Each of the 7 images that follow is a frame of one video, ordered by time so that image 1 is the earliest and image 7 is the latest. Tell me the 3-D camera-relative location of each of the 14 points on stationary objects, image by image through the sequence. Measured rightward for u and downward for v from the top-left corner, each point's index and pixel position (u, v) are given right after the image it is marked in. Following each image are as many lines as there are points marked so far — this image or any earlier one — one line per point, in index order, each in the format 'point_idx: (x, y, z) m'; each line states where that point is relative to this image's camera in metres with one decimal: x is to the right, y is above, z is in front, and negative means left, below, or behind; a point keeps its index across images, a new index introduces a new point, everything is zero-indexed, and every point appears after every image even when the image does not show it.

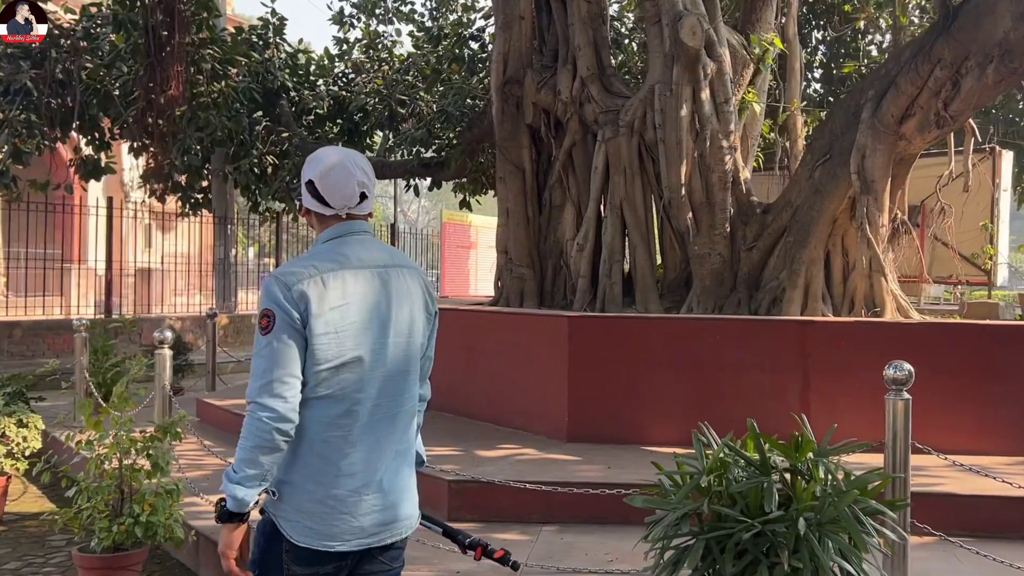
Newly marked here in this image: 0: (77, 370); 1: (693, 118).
0: (-3.4, -0.6, +6.8) m
1: (+1.5, +1.4, +7.2) m
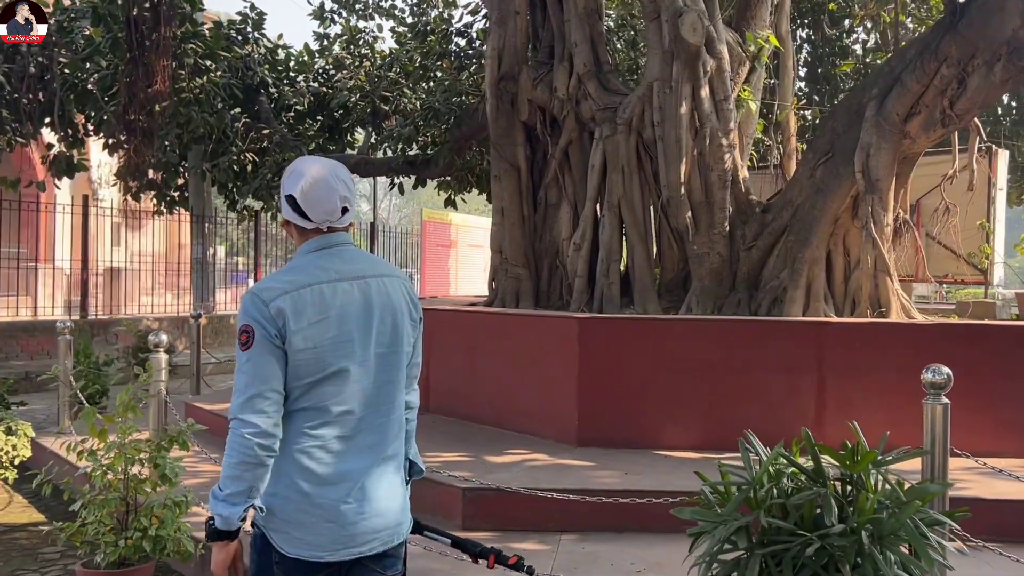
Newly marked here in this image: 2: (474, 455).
0: (-3.4, -0.6, +6.6) m
1: (+1.5, +1.4, +7.1) m
2: (-0.2, -0.9, +4.8) m
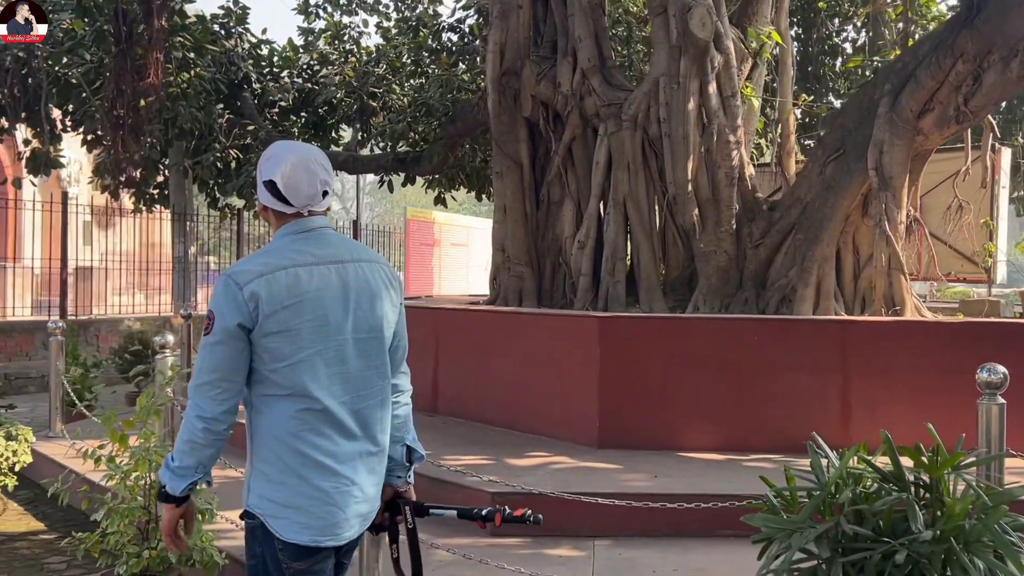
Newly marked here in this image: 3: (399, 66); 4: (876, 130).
0: (-3.3, -0.6, +6.4) m
1: (+1.5, +1.4, +7.0) m
2: (-0.1, -0.9, +4.7) m
3: (-1.8, +3.4, +13.5) m
4: (+2.6, +1.1, +6.2) m
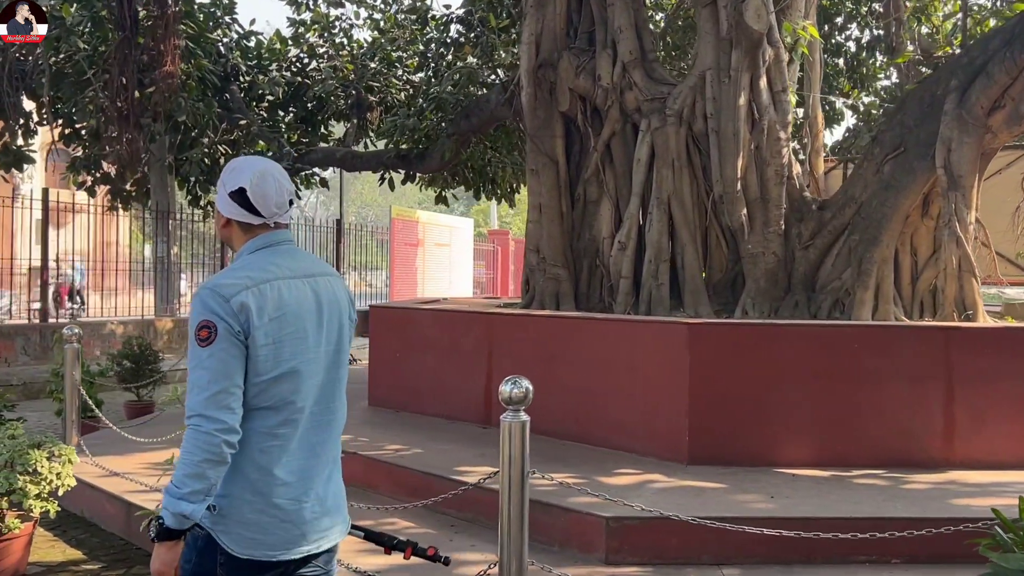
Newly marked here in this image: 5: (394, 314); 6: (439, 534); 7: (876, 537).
0: (-3.0, -0.7, +5.9) m
1: (+1.8, +1.4, +6.7) m
2: (+0.3, -0.9, +4.4) m
3: (-1.8, +3.4, +13.0) m
4: (+2.9, +1.1, +6.0) m
5: (-0.9, -0.2, +6.5) m
6: (-0.3, -1.1, +4.1) m
7: (+1.5, -1.0, +3.6) m
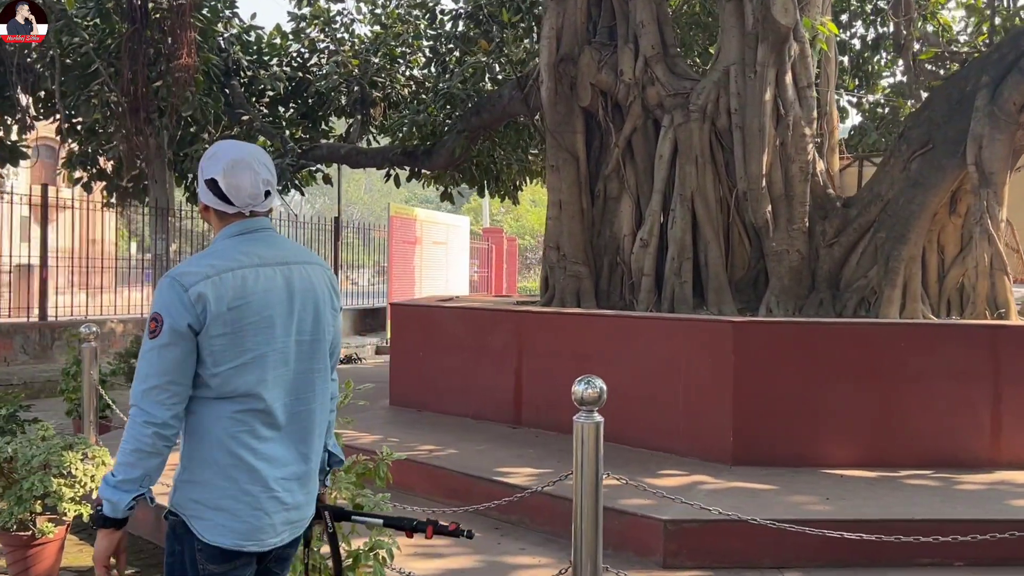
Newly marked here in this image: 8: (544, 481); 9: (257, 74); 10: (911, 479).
0: (-2.8, -0.6, +5.7) m
1: (+2.0, +1.4, +6.7) m
2: (+0.5, -0.9, +4.3) m
3: (-1.7, +3.4, +12.9) m
4: (+3.1, +1.1, +5.9) m
5: (-0.7, -0.2, +6.4) m
6: (-0.1, -1.1, +4.0) m
7: (+1.7, -1.0, +3.5) m
8: (+0.2, -0.9, +4.2) m
9: (-3.6, +3.0, +12.4) m
10: (+1.9, -0.9, +4.2) m
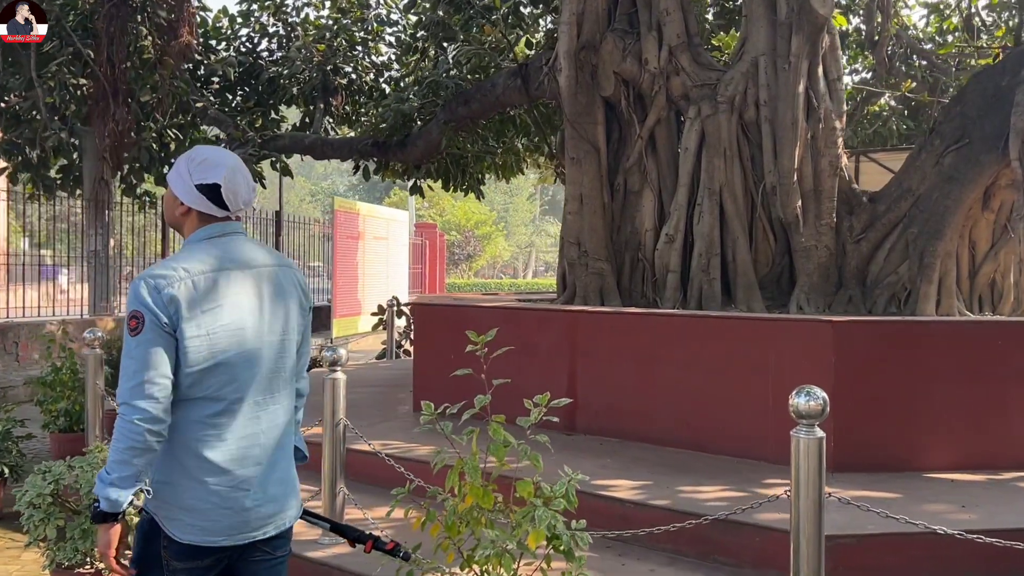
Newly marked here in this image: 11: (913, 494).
0: (-2.5, -0.6, +5.1) m
1: (+2.2, +1.4, +6.5) m
2: (+1.0, -0.9, +4.0) m
3: (-2.1, +3.5, +12.4) m
4: (+3.4, +1.1, +5.9) m
5: (-0.4, -0.2, +6.0) m
6: (+0.4, -1.1, +3.6) m
7: (+2.2, -1.0, +3.3) m
8: (+0.6, -0.9, +3.9) m
9: (-3.9, +3.0, +11.7) m
10: (+2.3, -0.9, +4.0) m
11: (+1.8, -0.9, +3.8) m
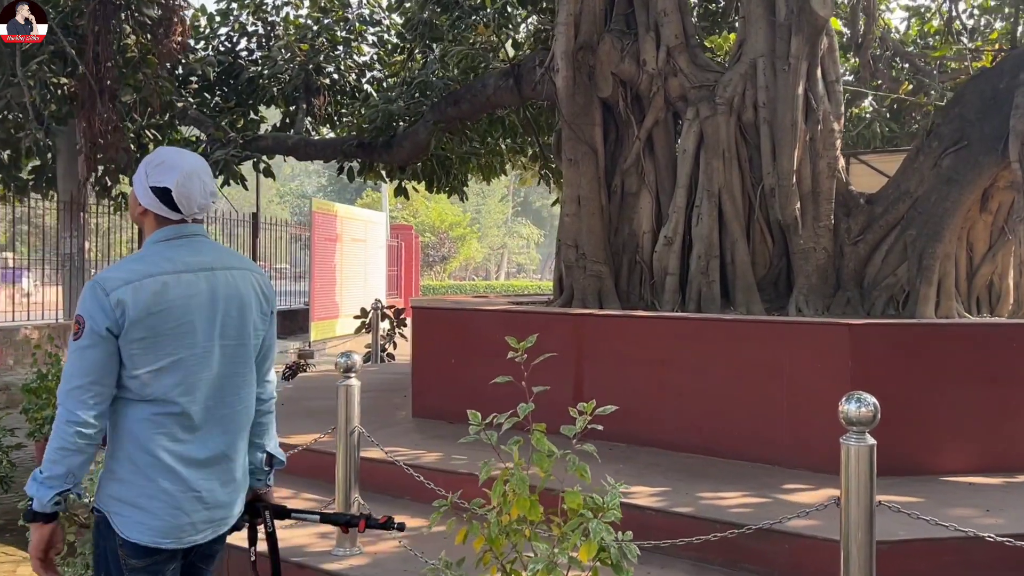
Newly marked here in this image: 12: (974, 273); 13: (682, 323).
0: (-2.4, -0.7, +5.0) m
1: (+2.2, +1.4, +6.5) m
2: (+1.1, -0.9, +4.0) m
3: (-2.3, +3.4, +12.2) m
4: (+3.4, +1.1, +5.9) m
5: (-0.4, -0.2, +5.9) m
6: (+0.4, -1.1, +3.6) m
7: (+2.3, -1.0, +3.3) m
8: (+0.7, -0.9, +3.8) m
9: (-4.1, +3.0, +11.5) m
10: (+2.4, -0.9, +4.0) m
11: (+1.8, -0.9, +3.8) m
12: (+3.4, +0.1, +6.4) m
13: (+0.9, -0.2, +4.7) m
